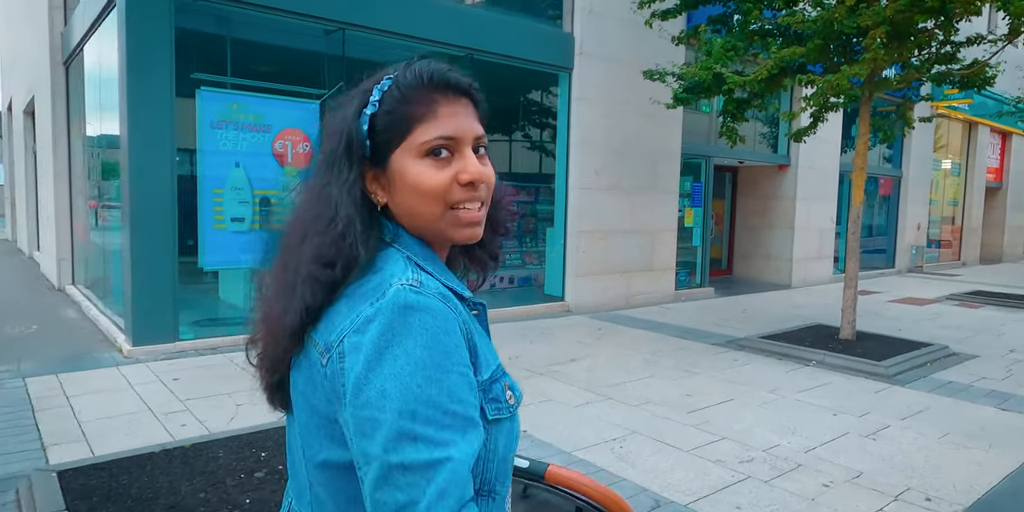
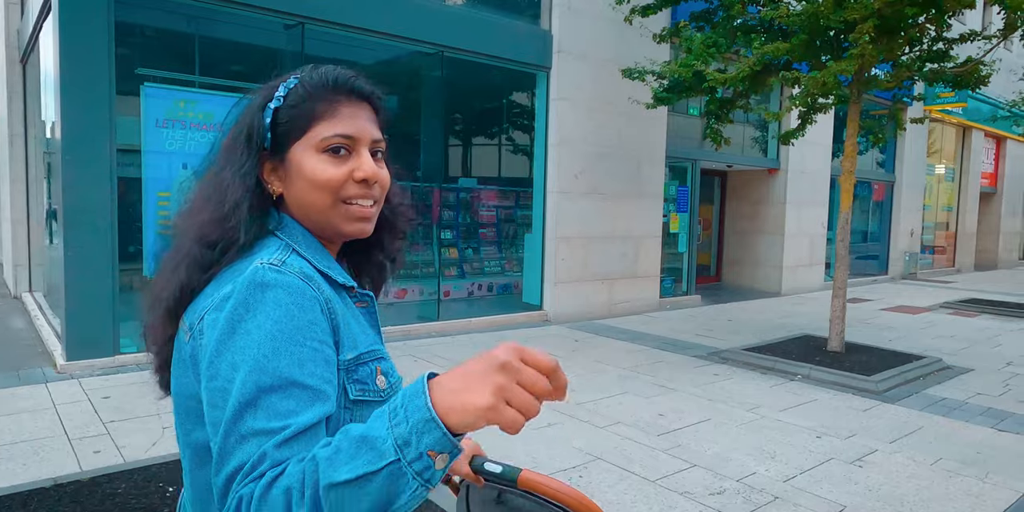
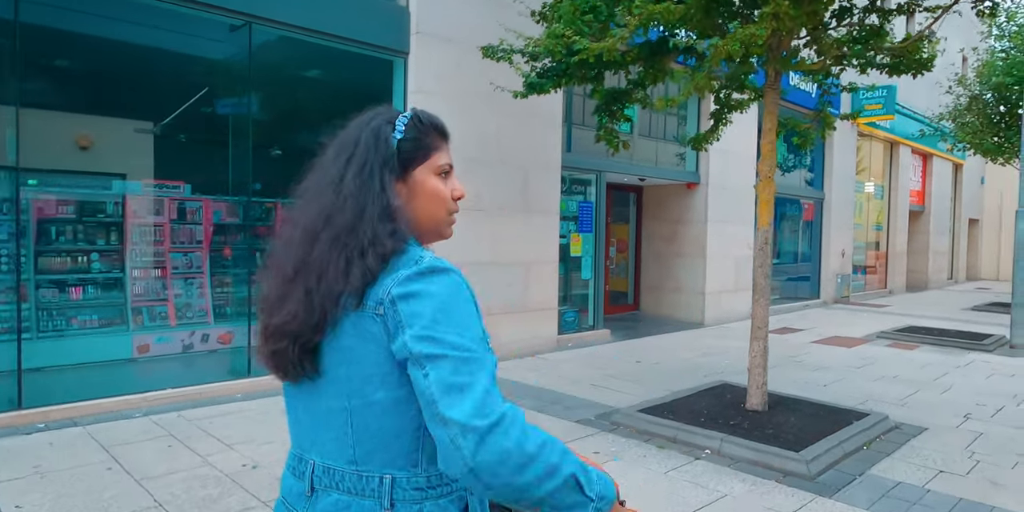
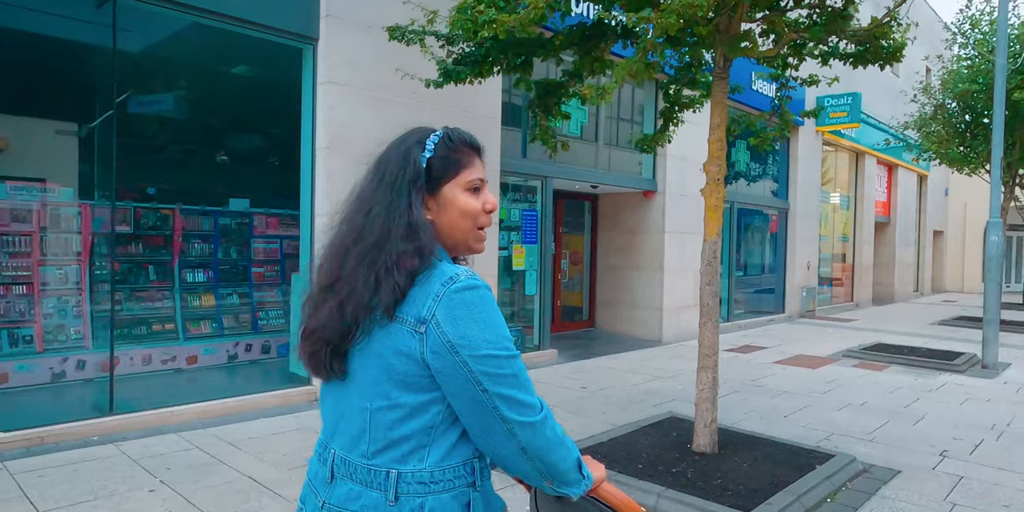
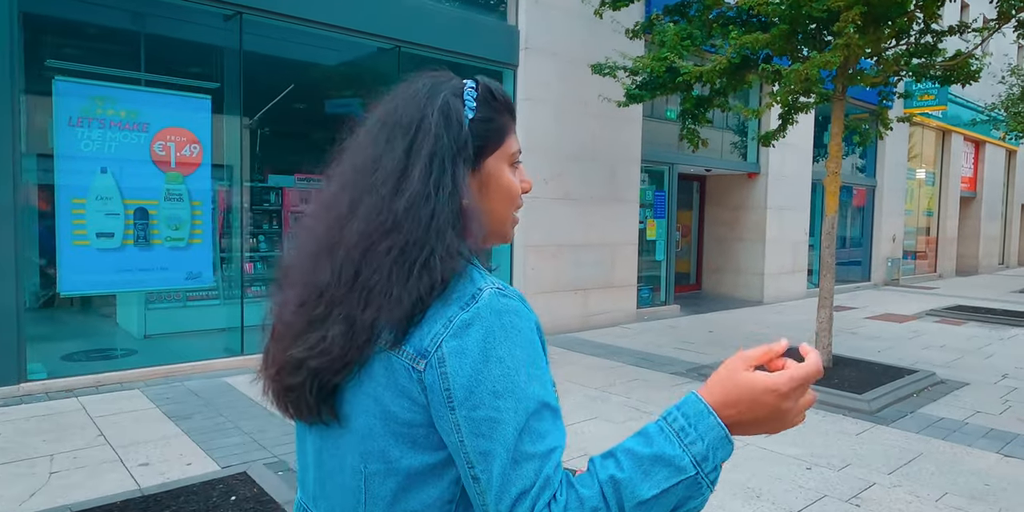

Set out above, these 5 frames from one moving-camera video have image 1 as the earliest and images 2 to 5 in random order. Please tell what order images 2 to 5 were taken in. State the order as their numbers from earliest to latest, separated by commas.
2, 5, 3, 4
